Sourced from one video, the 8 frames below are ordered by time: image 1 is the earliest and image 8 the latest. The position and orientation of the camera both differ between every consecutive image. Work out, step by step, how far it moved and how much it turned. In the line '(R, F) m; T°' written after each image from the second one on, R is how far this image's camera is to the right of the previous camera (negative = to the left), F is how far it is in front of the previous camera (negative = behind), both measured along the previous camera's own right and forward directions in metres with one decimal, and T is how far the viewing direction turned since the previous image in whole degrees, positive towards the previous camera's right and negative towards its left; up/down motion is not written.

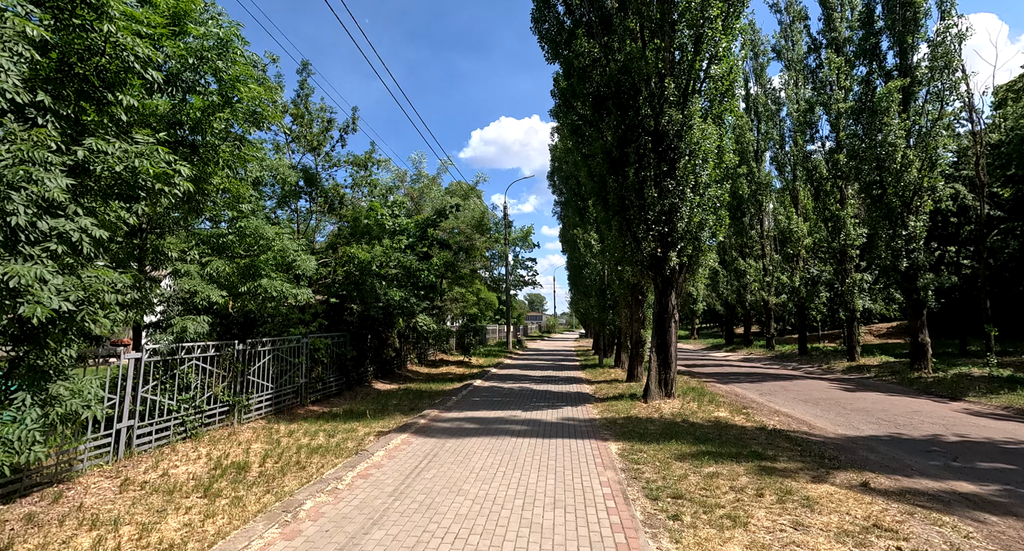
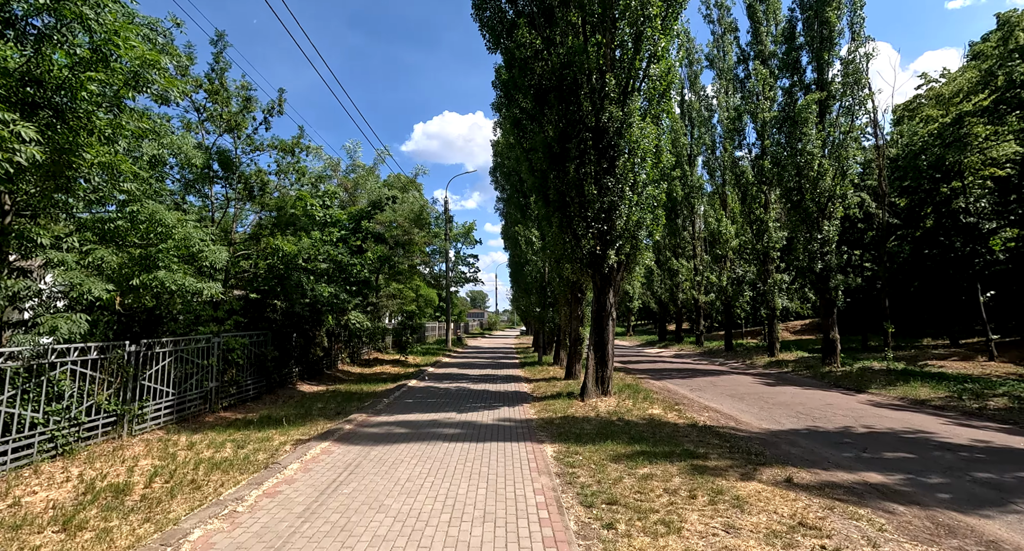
(+0.1, +0.2) m; +6°
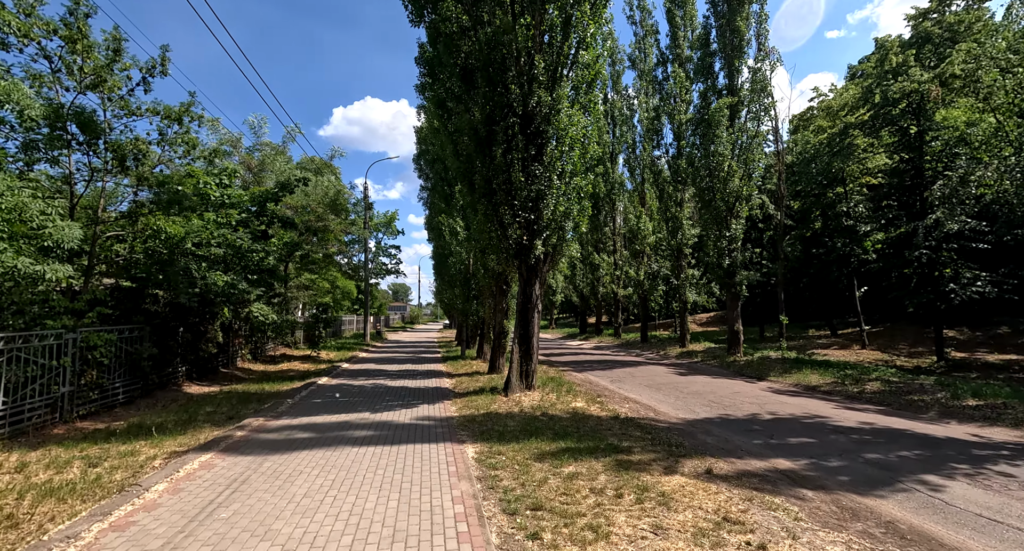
(0.0, +0.3) m; +8°
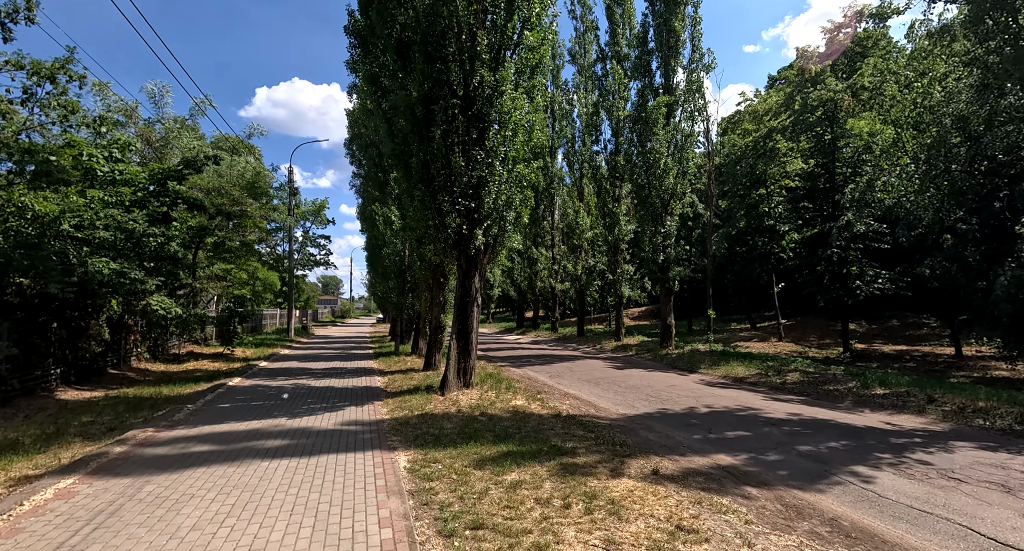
(0.0, +0.4) m; +7°
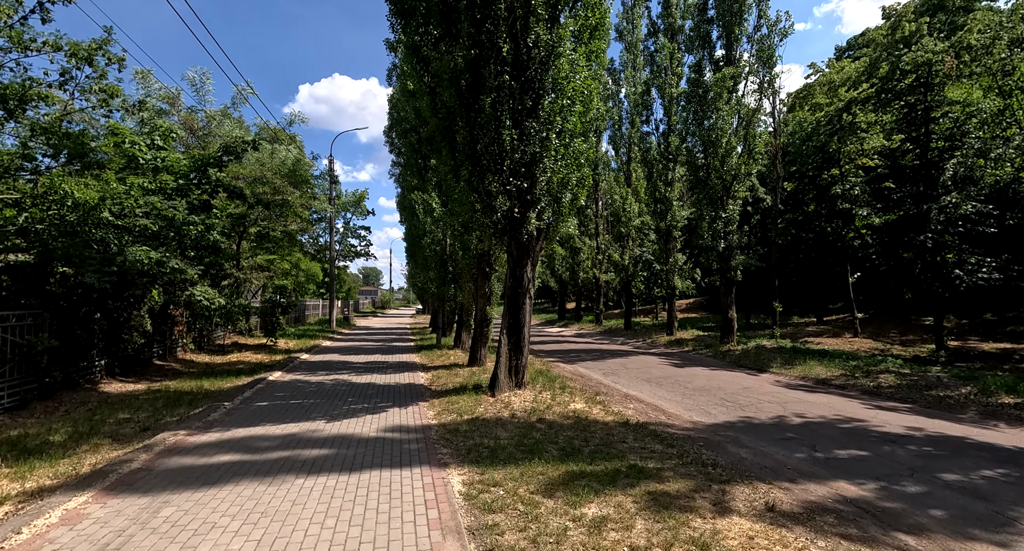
(-0.3, +0.9) m; -4°
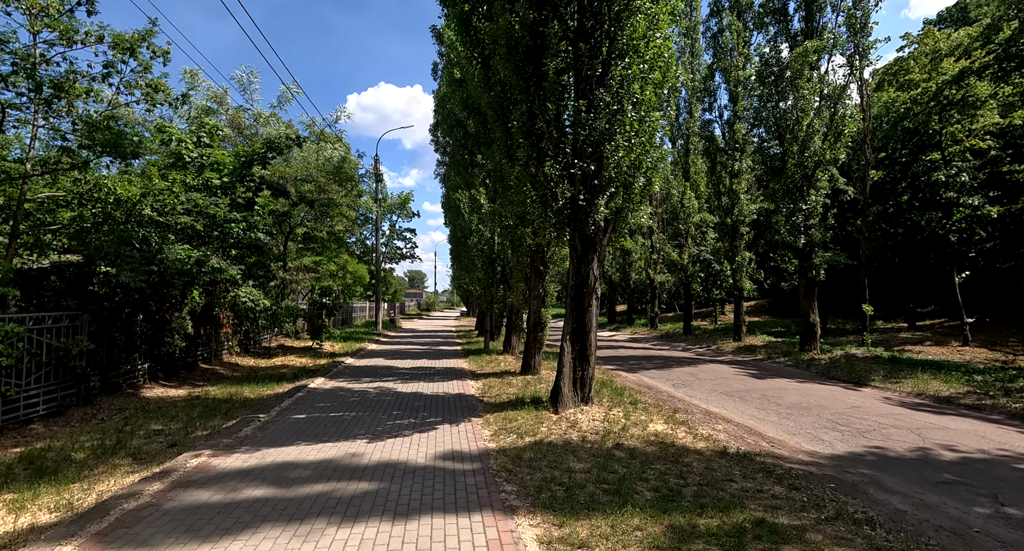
(-0.3, +1.1) m; -4°
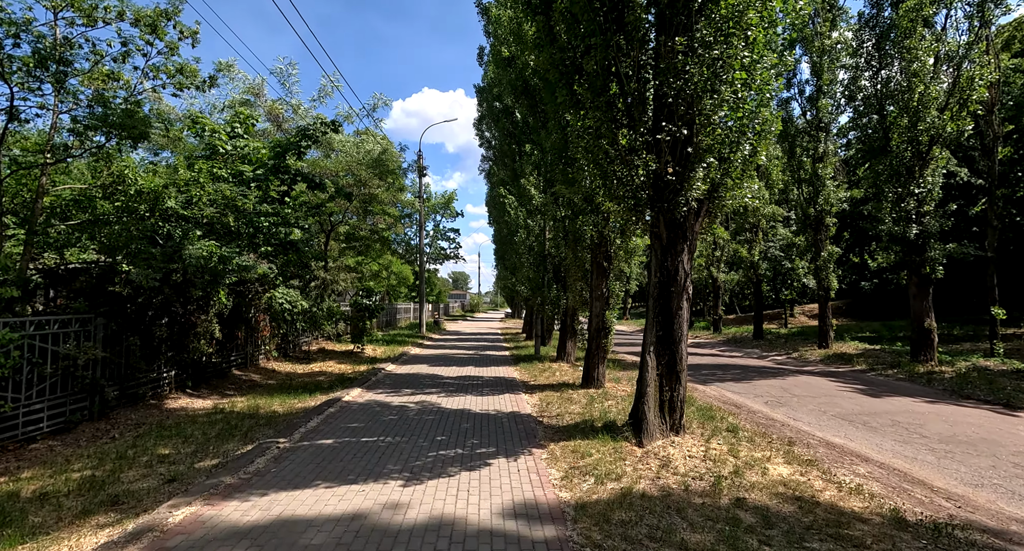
(-0.3, +1.5) m; -4°
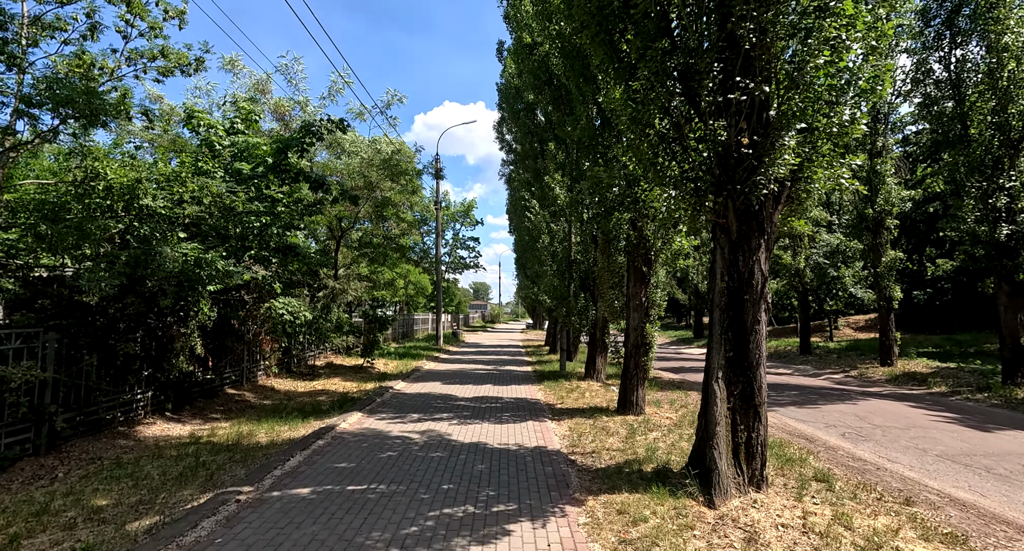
(-0.1, +1.4) m; -2°
